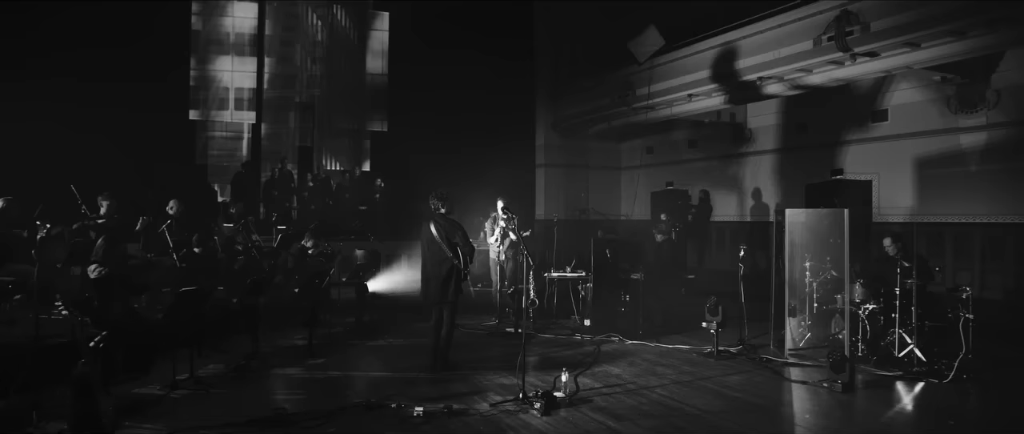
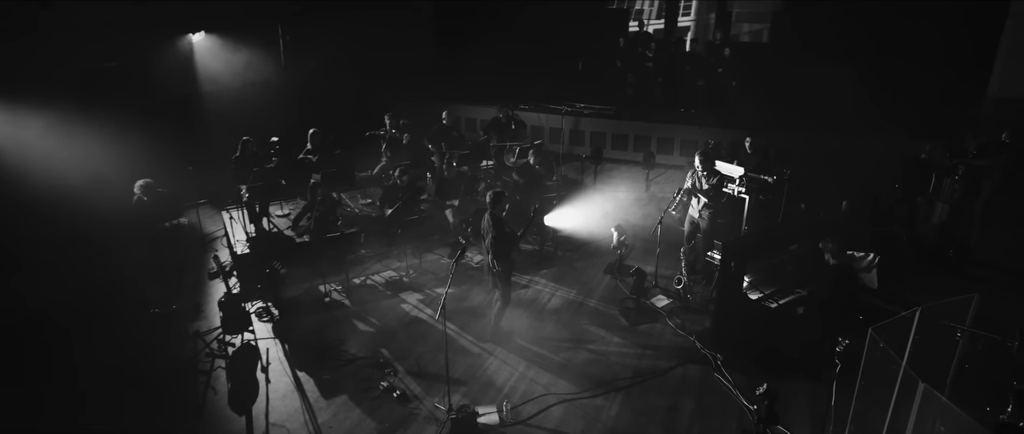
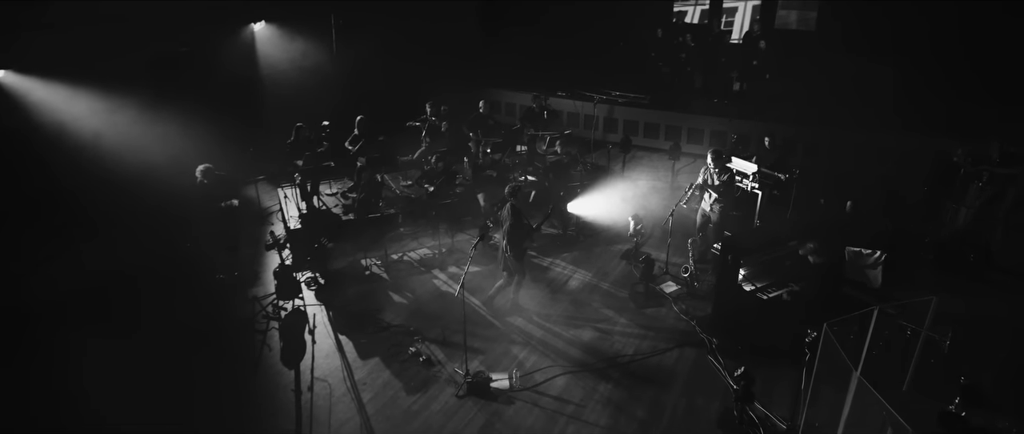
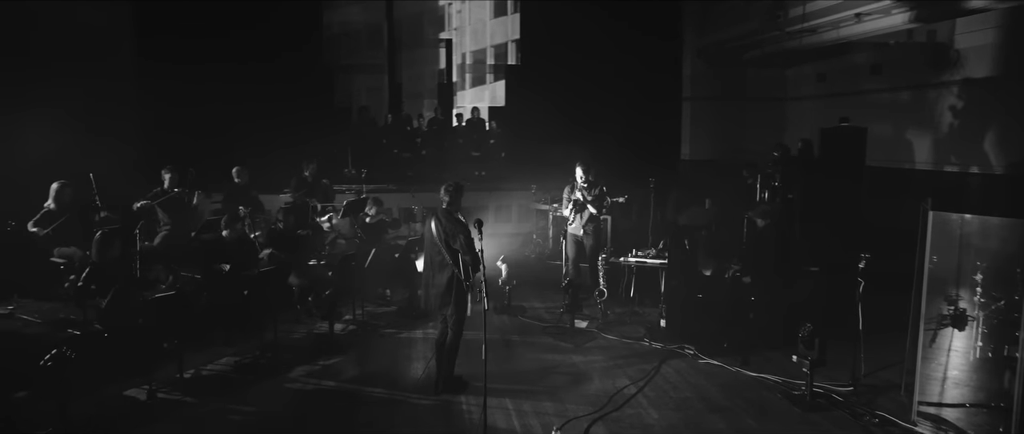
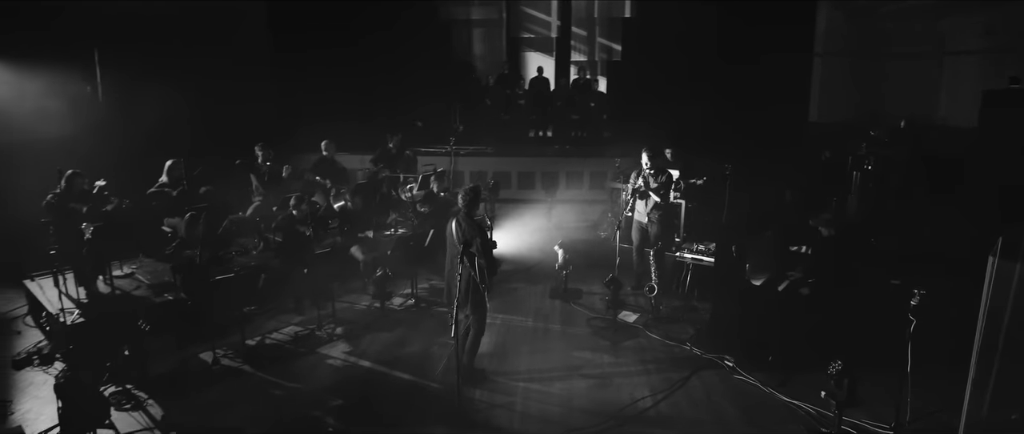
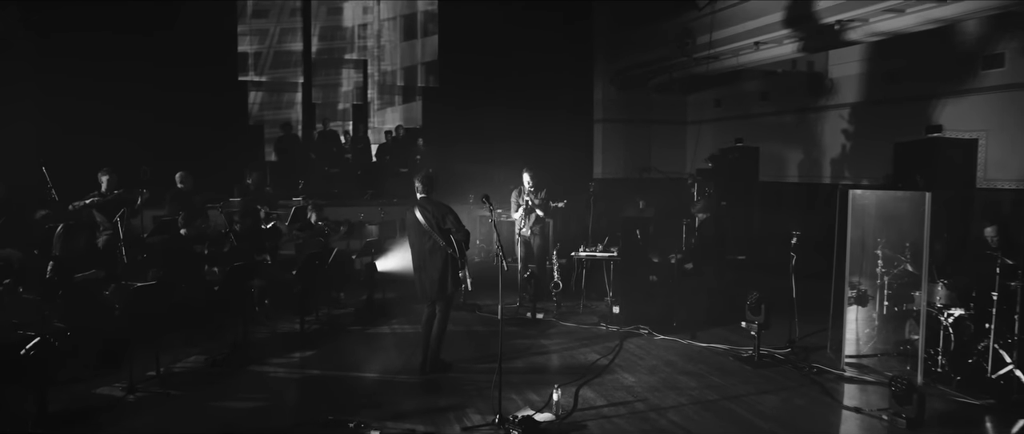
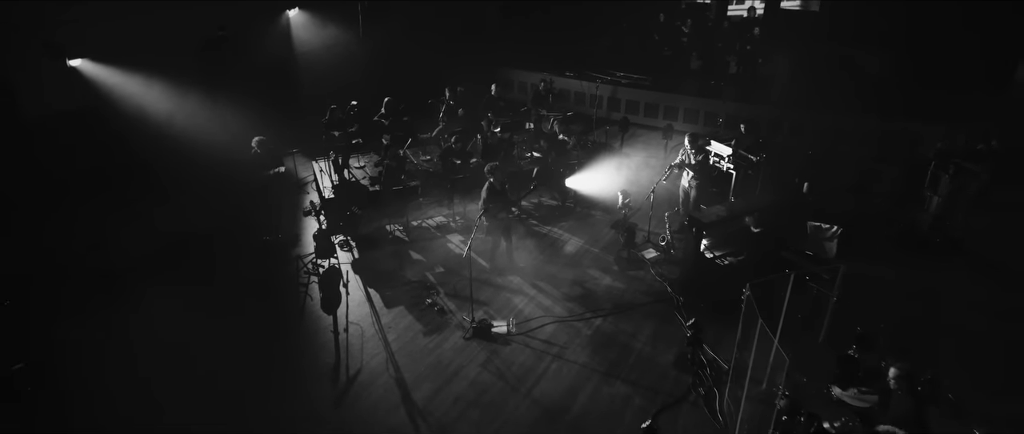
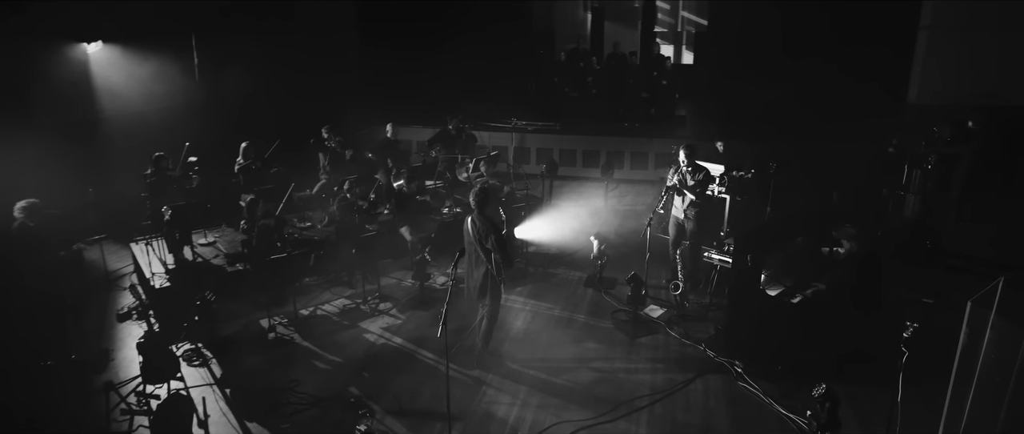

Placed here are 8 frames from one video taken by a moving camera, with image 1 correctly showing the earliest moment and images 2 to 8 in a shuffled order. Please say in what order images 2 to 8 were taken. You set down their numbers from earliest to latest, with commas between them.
6, 4, 5, 8, 2, 3, 7
